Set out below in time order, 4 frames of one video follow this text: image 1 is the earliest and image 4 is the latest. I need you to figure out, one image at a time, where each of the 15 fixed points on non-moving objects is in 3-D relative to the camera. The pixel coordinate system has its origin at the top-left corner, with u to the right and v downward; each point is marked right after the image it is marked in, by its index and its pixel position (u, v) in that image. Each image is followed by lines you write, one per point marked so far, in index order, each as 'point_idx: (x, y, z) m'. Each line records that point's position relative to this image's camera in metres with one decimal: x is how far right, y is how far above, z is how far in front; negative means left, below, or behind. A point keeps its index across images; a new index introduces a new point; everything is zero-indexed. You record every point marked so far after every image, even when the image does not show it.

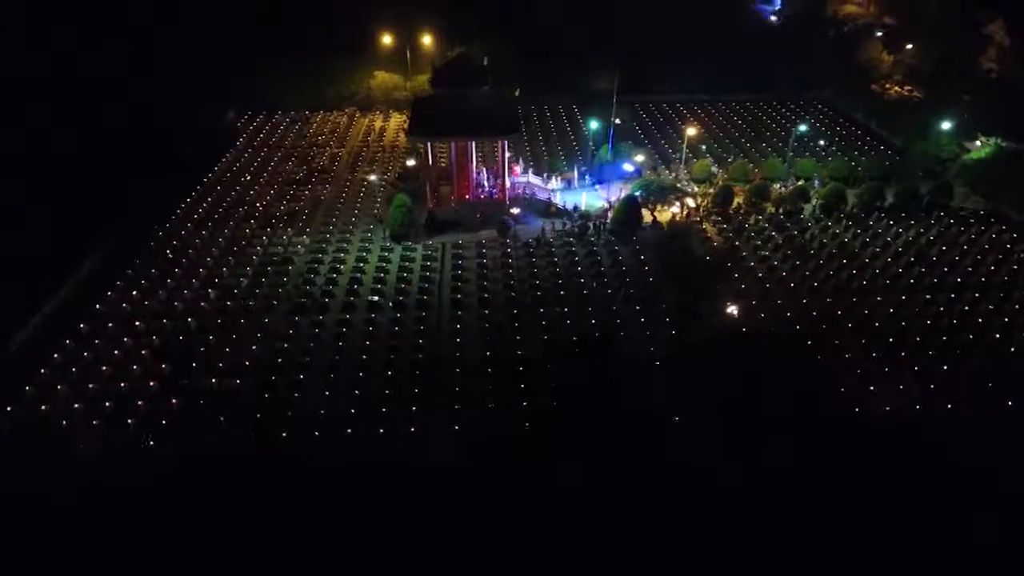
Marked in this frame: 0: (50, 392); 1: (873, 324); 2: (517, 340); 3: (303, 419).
0: (-6.8, -1.5, +11.4) m
1: (+6.3, -0.6, +13.4) m
2: (+0.1, -0.9, +12.8) m
3: (-3.0, -1.9, +11.1) m
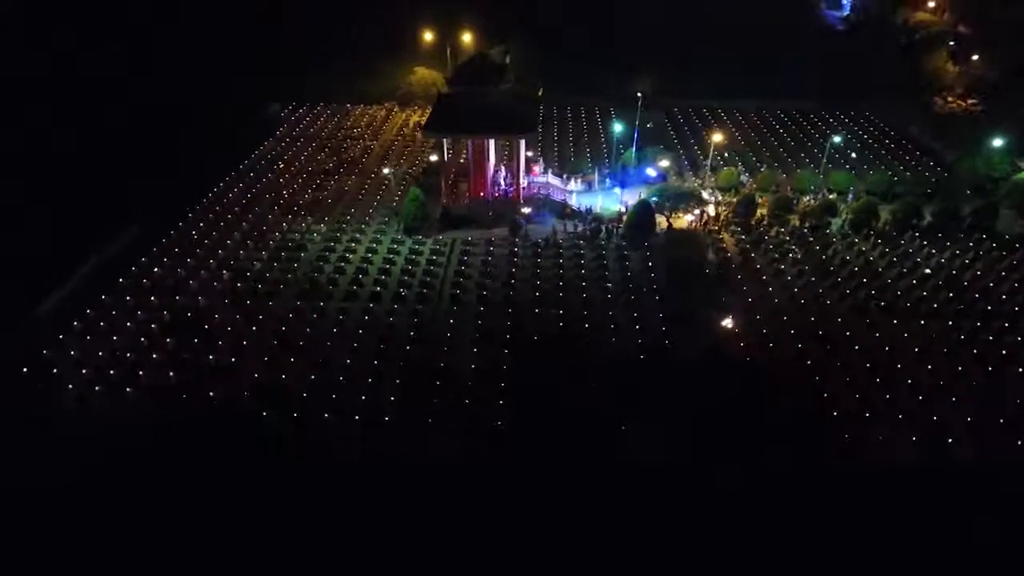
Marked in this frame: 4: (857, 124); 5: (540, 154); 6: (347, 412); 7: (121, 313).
0: (-7.1, -1.1, +12.2) m
1: (+6.1, -1.0, +12.8) m
2: (-0.1, -0.8, +12.9) m
3: (-3.4, -1.7, +11.6) m
4: (+8.8, +4.2, +19.7) m
5: (+0.3, +3.1, +17.8) m
6: (-2.4, -1.8, +11.4) m
7: (-6.7, -0.4, +13.2) m
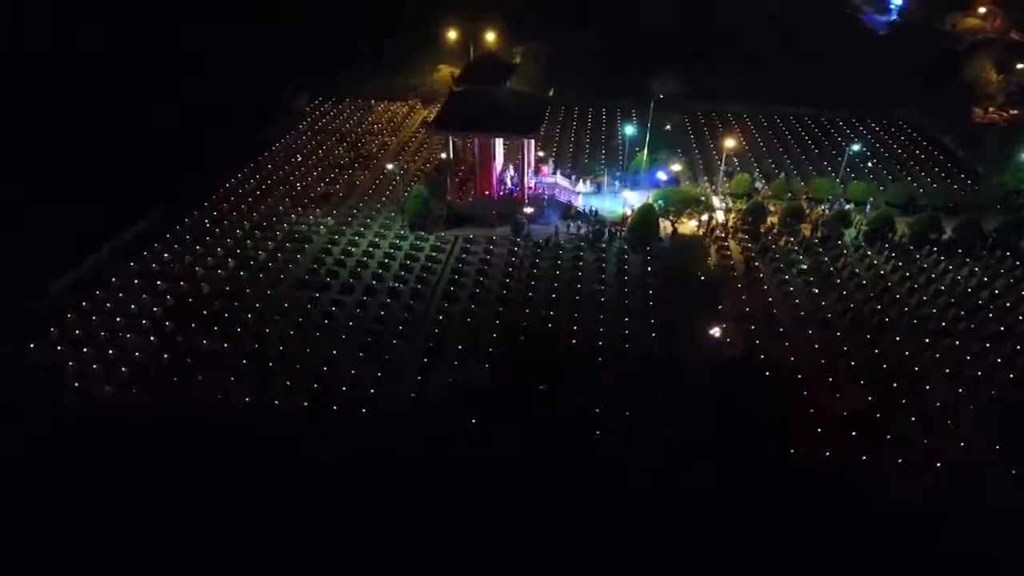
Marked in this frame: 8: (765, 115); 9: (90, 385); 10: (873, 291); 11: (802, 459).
0: (-7.3, -0.8, +12.7) m
1: (+5.9, -1.2, +12.3) m
2: (-0.3, -0.8, +12.9) m
3: (-3.8, -1.5, +11.8) m
4: (+9.2, +3.8, +19.0) m
5: (+0.6, +3.1, +17.8) m
6: (-2.8, -1.7, +11.6) m
7: (-6.8, -0.1, +13.7) m
8: (+6.5, +4.4, +20.0) m
9: (-6.4, -1.5, +11.8) m
10: (+6.5, -0.1, +14.0) m
11: (+4.0, -2.4, +10.8) m
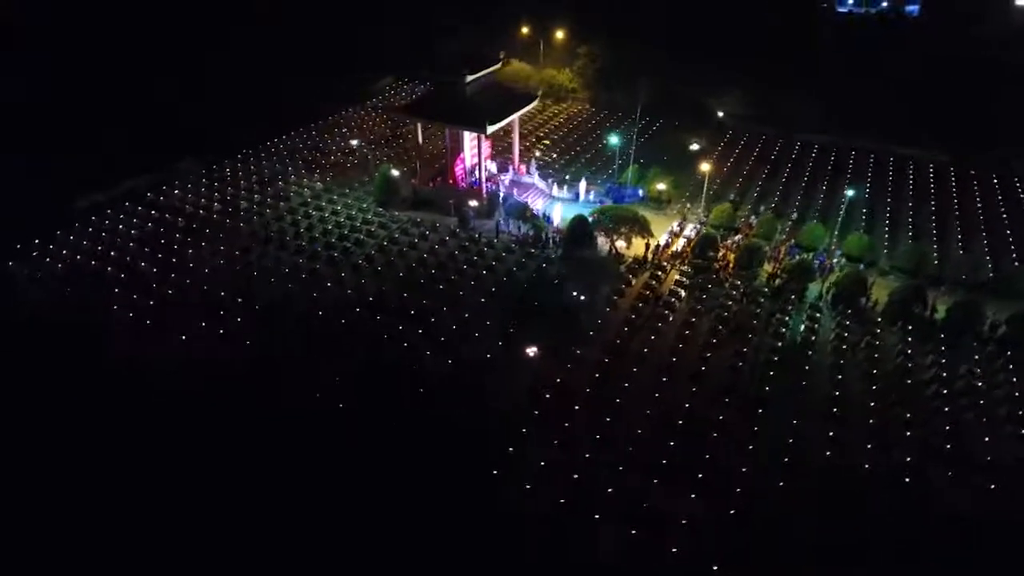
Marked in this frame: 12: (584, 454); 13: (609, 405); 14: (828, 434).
0: (-9.1, +1.0, +15.6) m
1: (+2.8, -2.0, +10.5) m
2: (-2.6, -0.4, +13.2) m
3: (-6.3, -0.4, +13.5) m
4: (+9.2, +2.0, +15.4) m
5: (+0.7, +3.0, +17.4) m
6: (-5.5, -0.7, +12.9) m
7: (-8.1, +1.5, +16.3) m
8: (+7.1, +3.1, +17.2) m
9: (-8.7, +0.2, +14.4) m
10: (+4.1, -1.0, +11.8) m
11: (+0.2, -2.7, +9.7) m
12: (+1.0, -2.2, +10.3) m
13: (+1.4, -1.7, +11.0) m
14: (+4.3, -2.0, +10.4) m
